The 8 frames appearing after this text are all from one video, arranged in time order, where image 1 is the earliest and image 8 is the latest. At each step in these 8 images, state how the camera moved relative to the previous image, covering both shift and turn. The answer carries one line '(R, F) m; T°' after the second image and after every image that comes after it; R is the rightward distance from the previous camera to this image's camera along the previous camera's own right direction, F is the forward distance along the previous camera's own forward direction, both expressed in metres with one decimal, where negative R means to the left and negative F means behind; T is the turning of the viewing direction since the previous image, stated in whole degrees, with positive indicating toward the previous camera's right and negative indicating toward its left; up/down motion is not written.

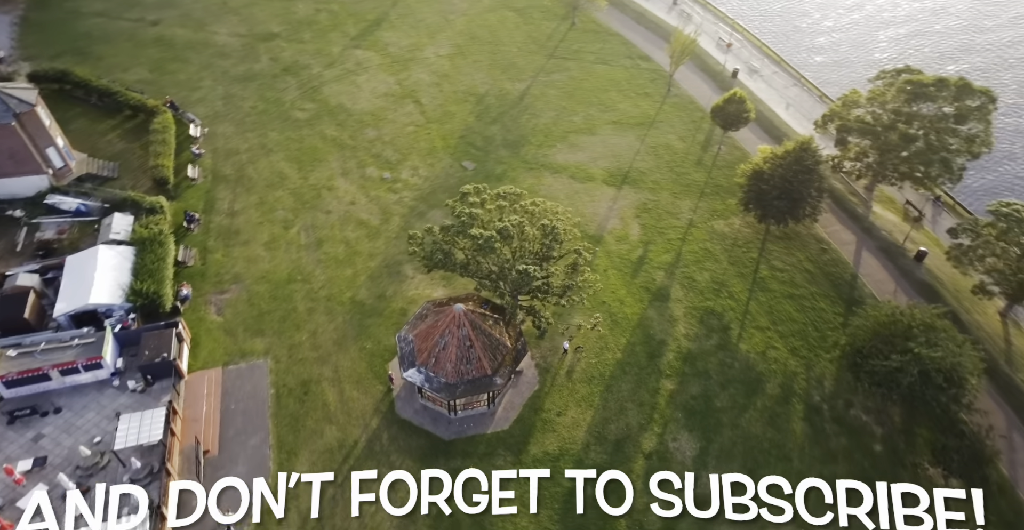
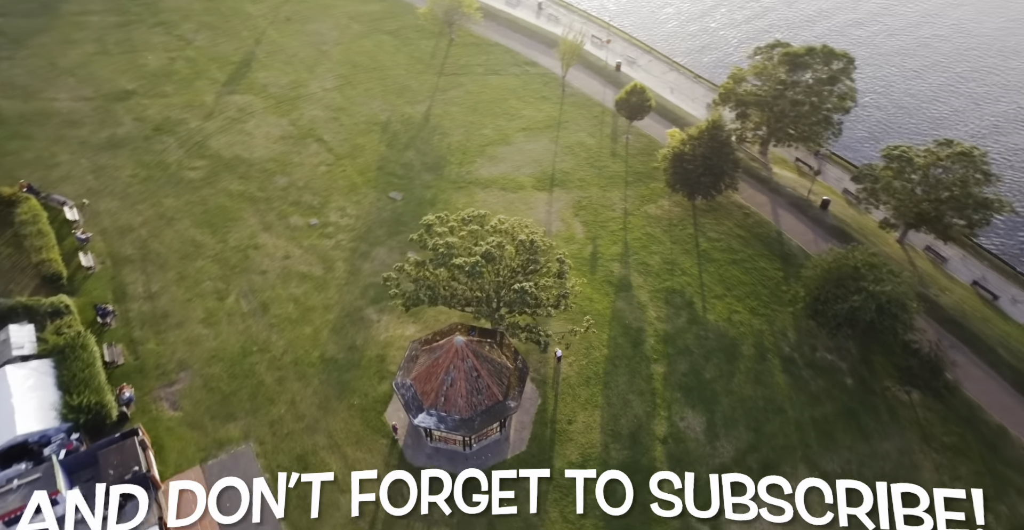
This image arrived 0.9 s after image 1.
(-3.4, +0.7) m; +11°
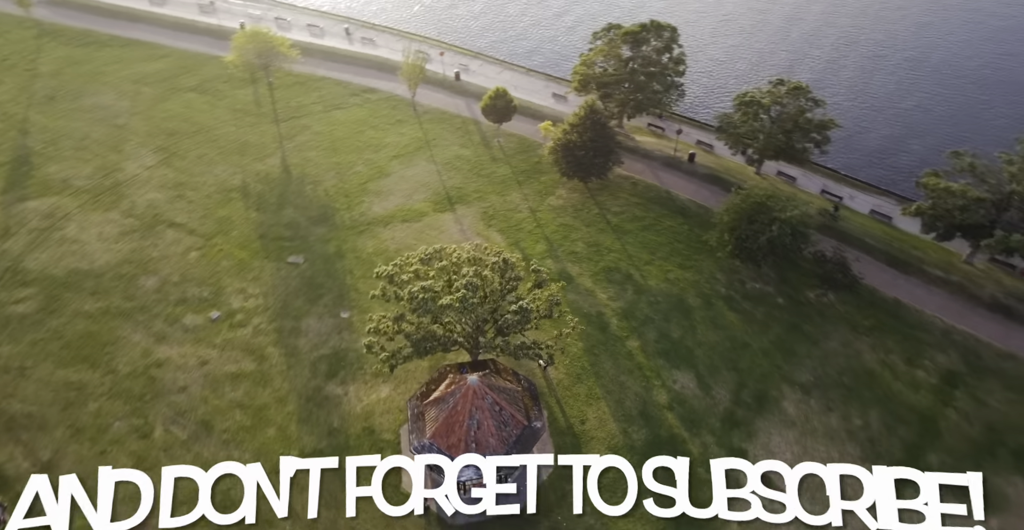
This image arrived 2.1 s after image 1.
(-4.9, +1.1) m; +15°
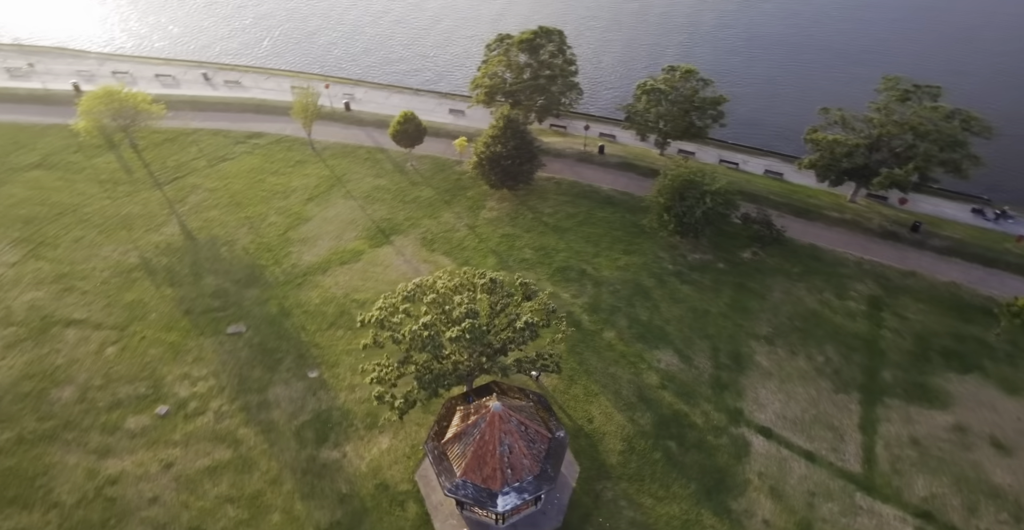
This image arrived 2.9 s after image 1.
(-3.6, +0.2) m; +11°
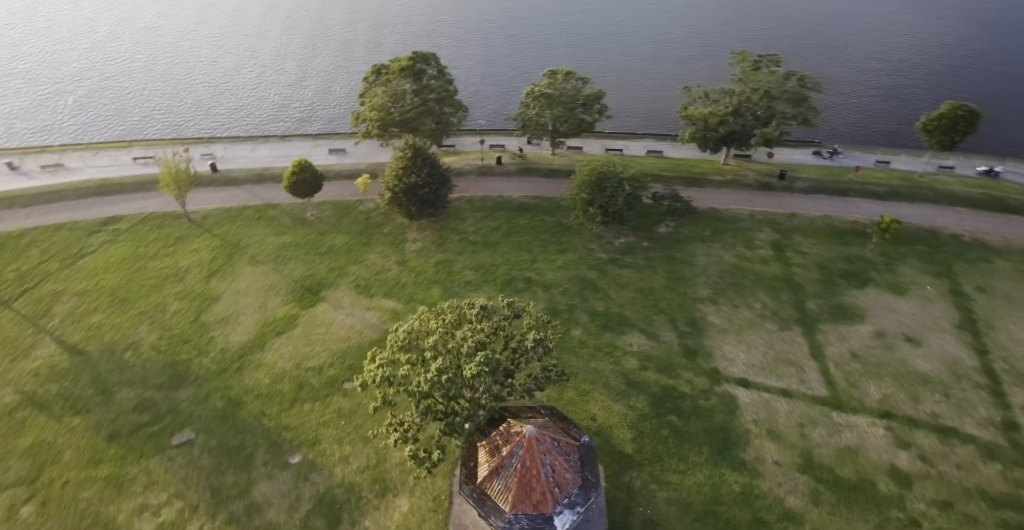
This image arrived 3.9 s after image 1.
(-4.4, +0.1) m; +13°
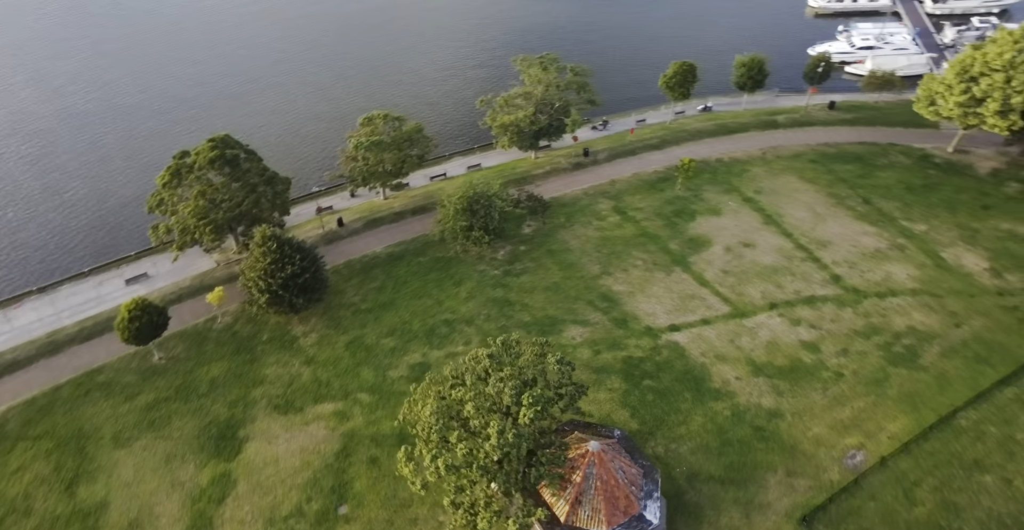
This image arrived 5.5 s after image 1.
(-8.2, +0.8) m; +23°
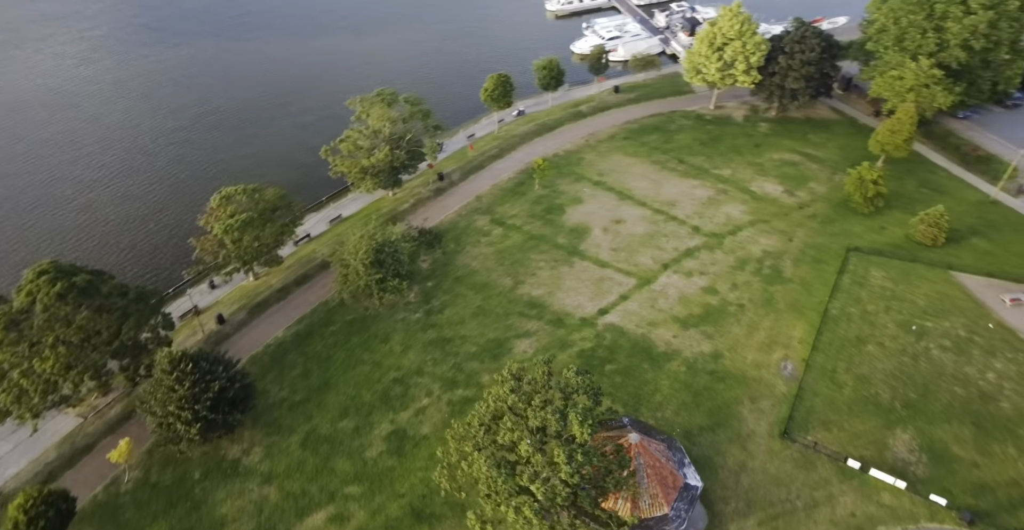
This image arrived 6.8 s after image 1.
(-7.7, +0.3) m; +20°
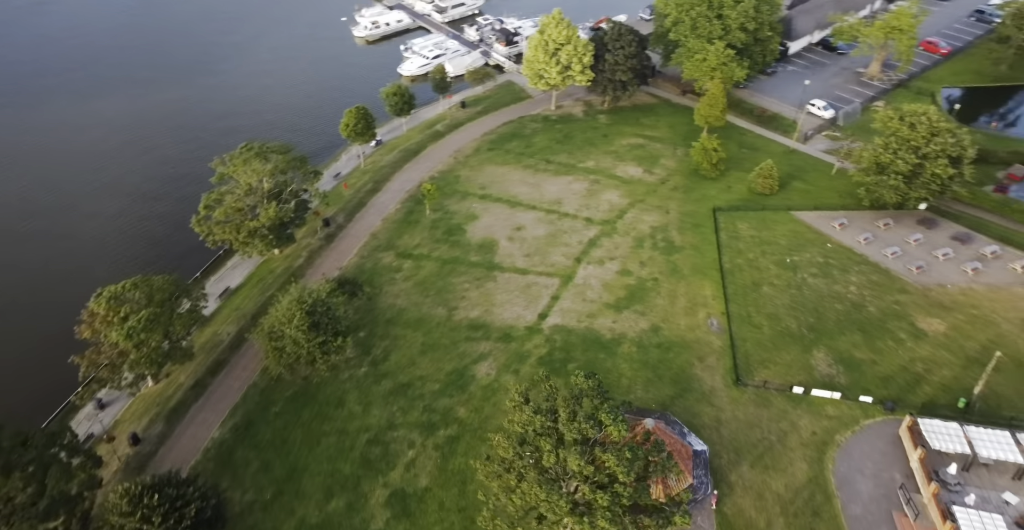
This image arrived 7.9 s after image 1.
(-6.7, -0.2) m; +17°
